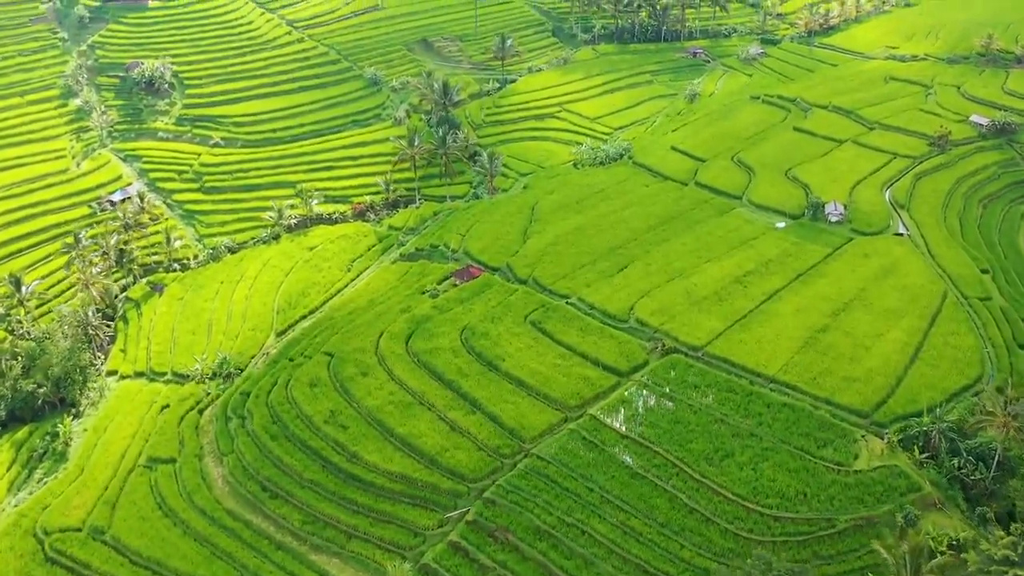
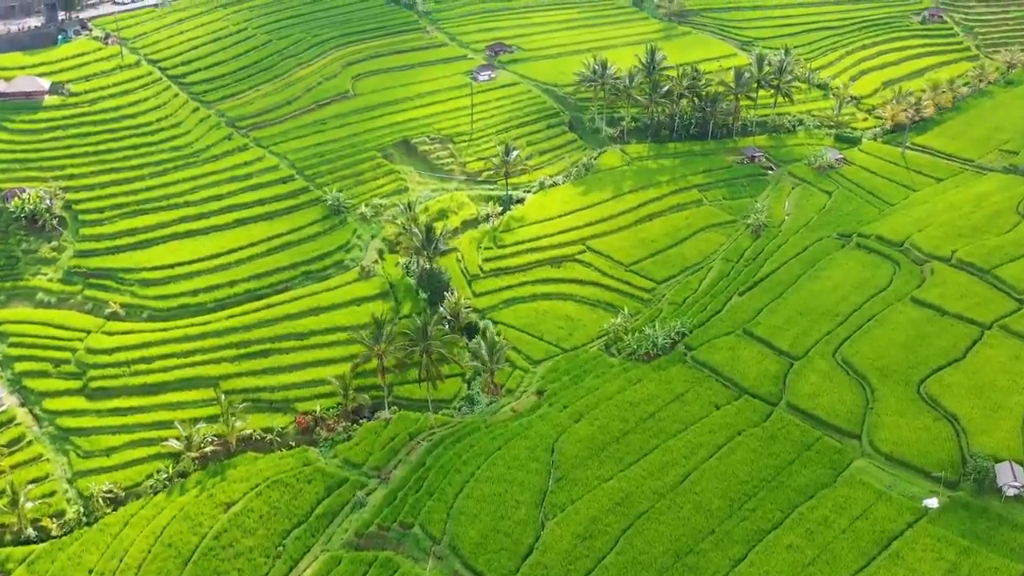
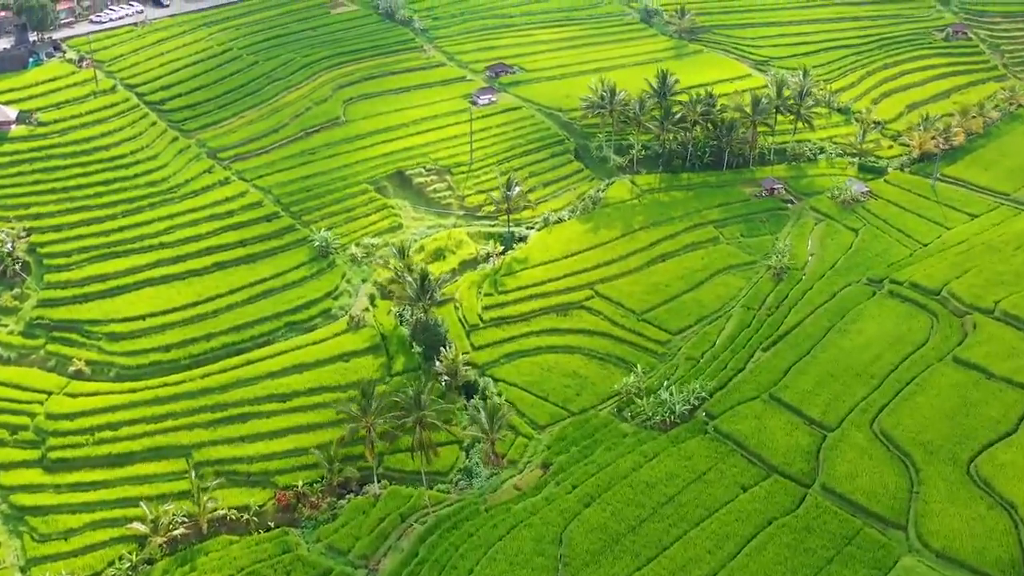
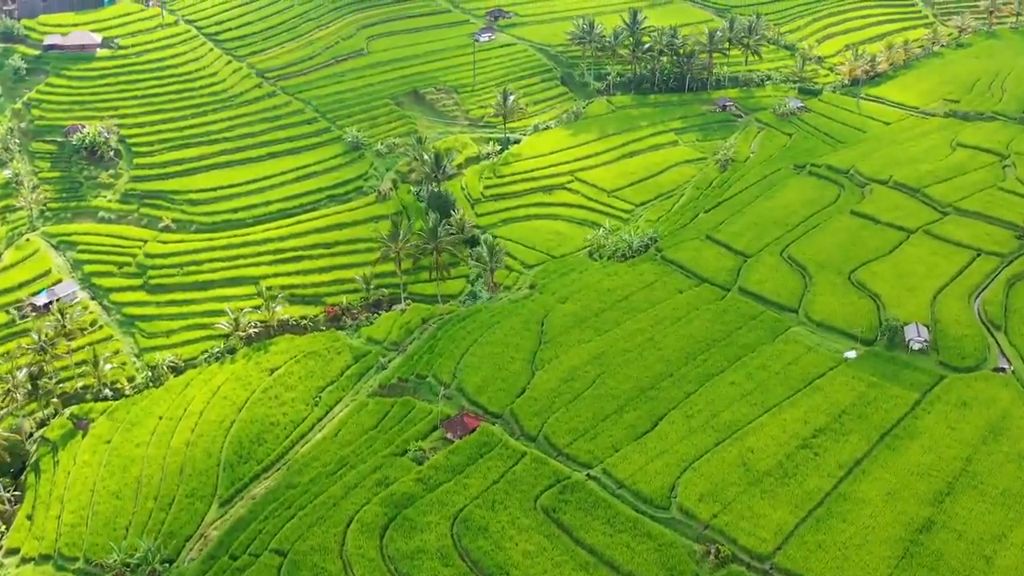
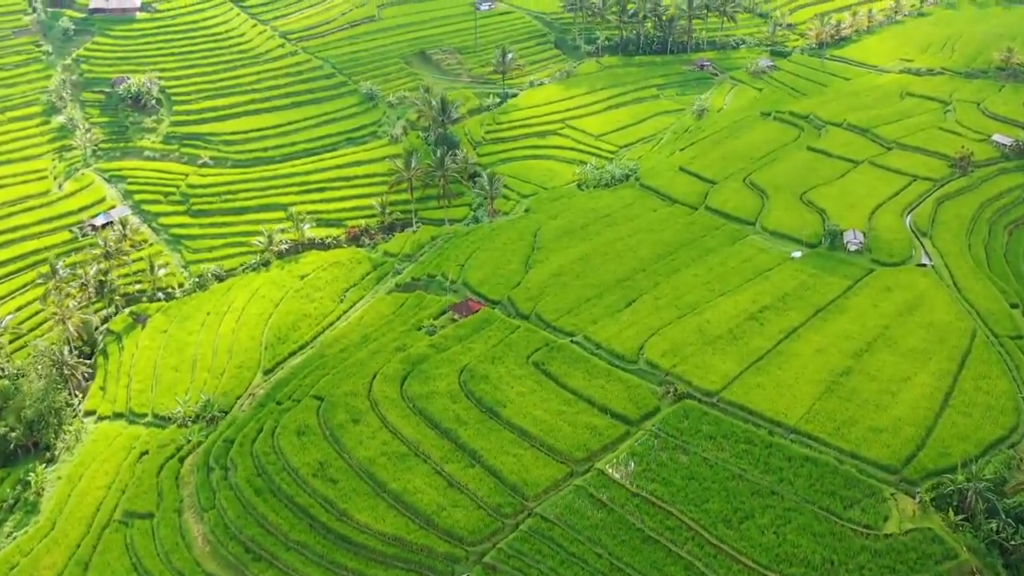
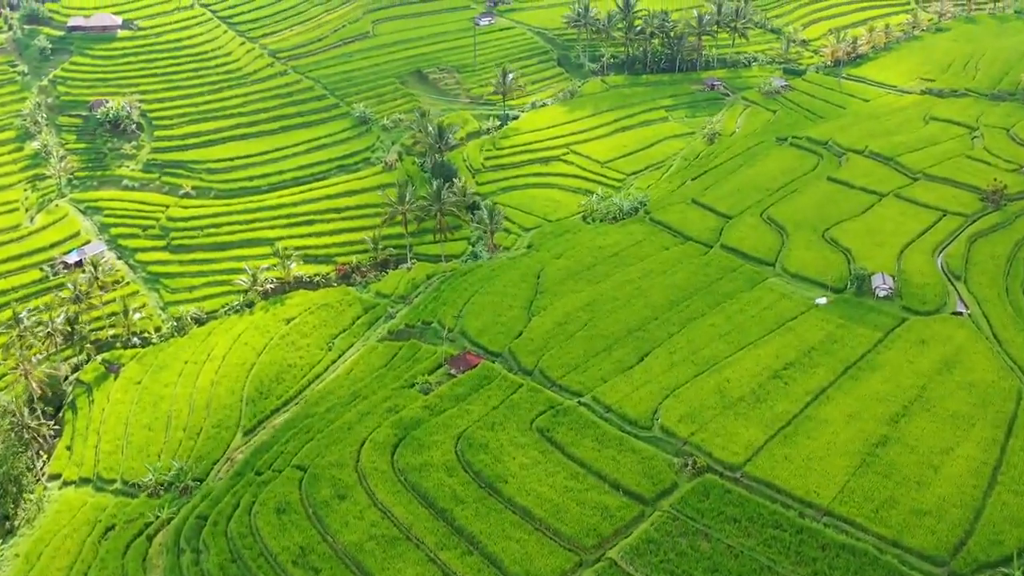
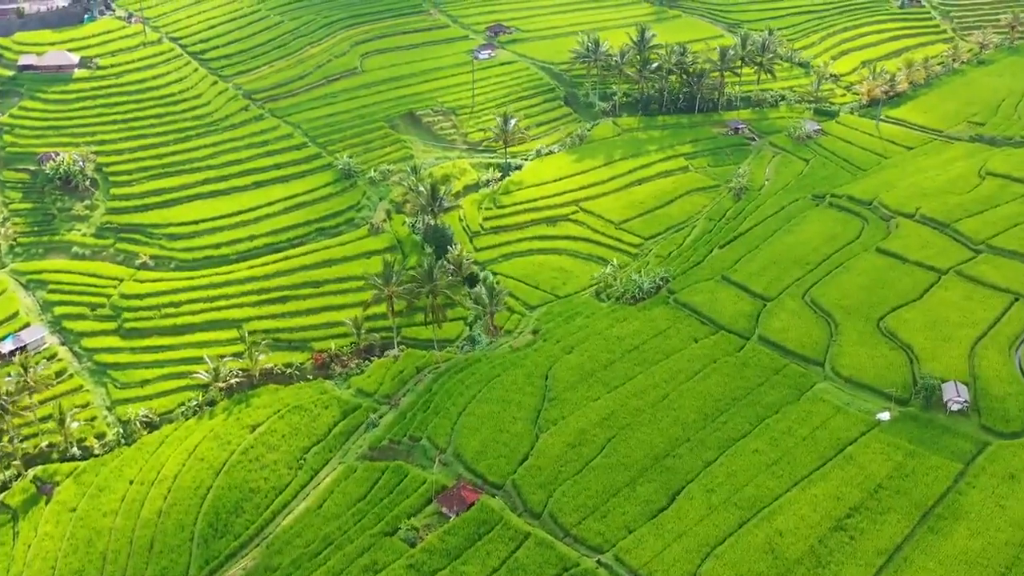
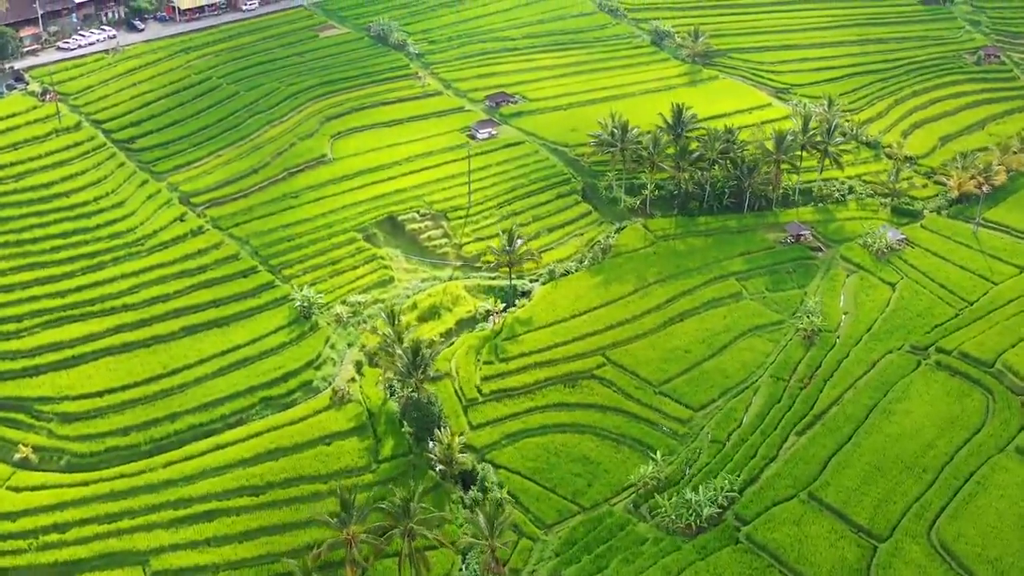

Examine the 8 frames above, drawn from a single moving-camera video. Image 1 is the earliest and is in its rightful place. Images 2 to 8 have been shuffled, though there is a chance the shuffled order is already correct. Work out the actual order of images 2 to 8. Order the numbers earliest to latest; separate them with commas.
5, 6, 4, 7, 2, 3, 8
